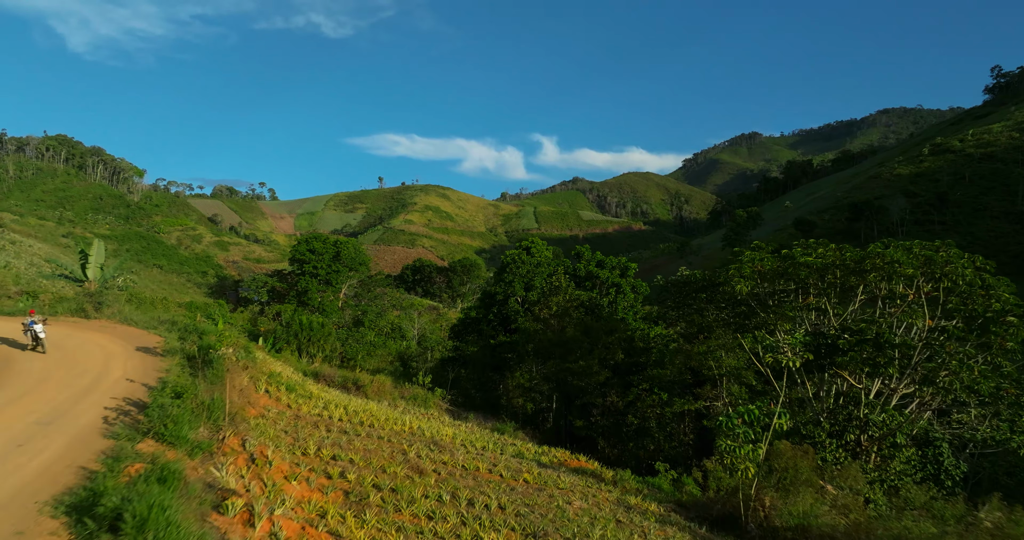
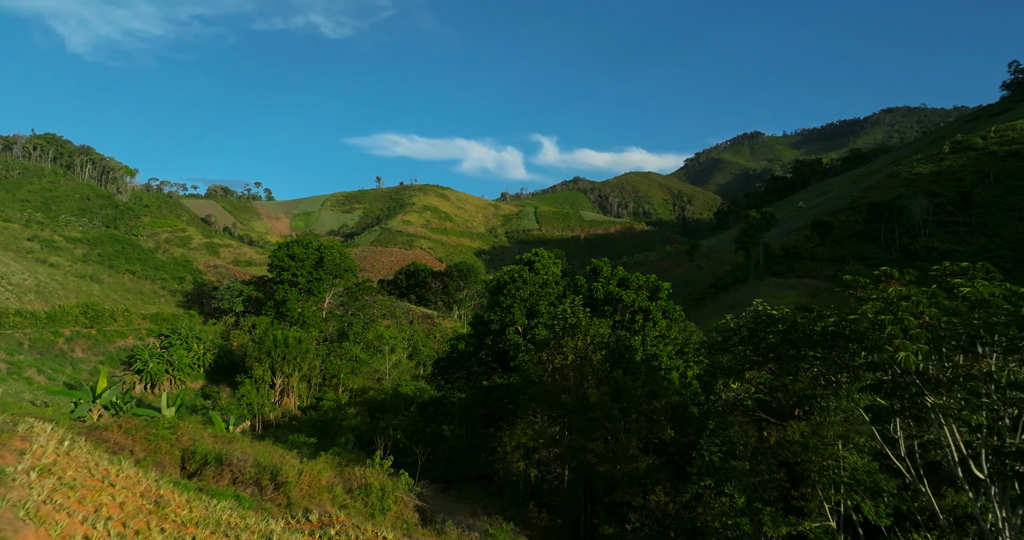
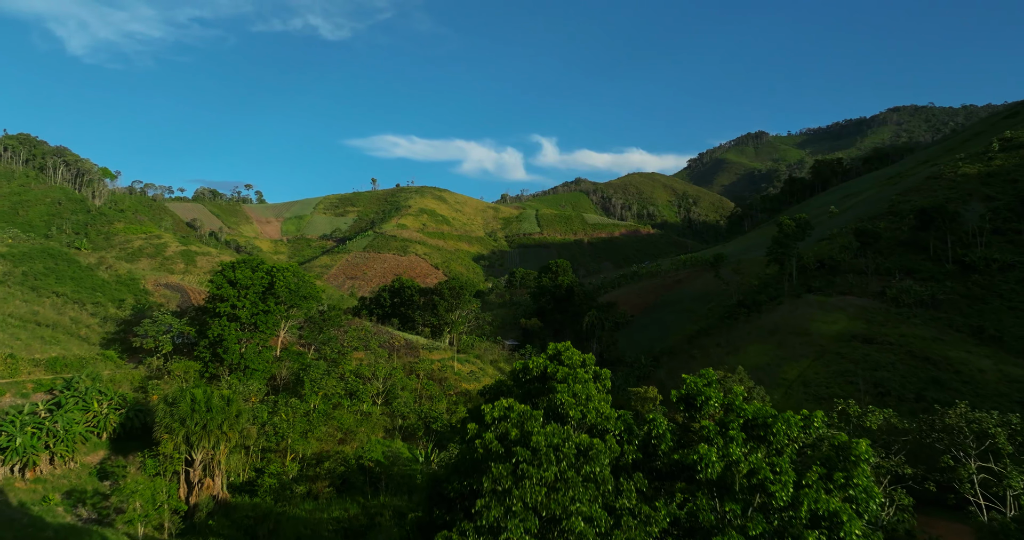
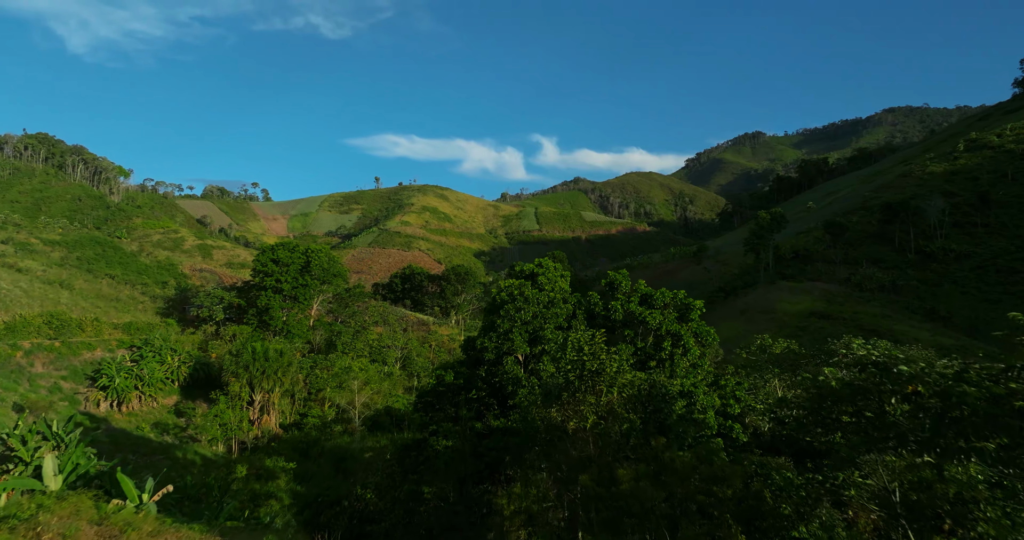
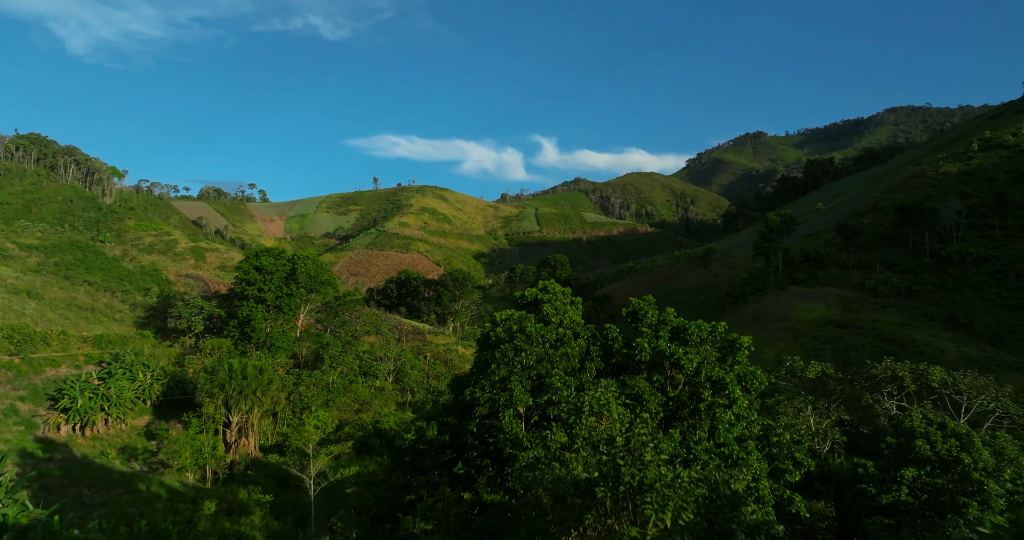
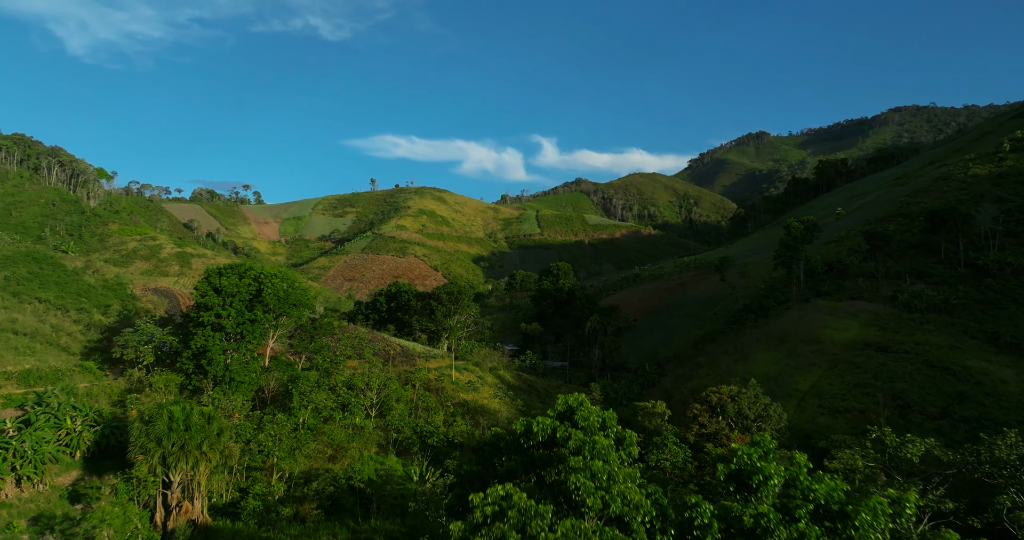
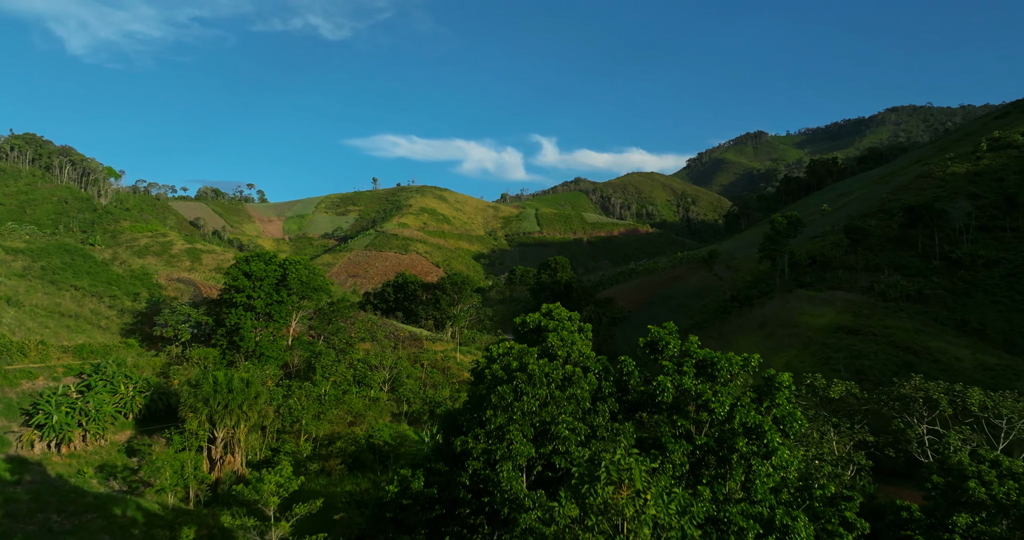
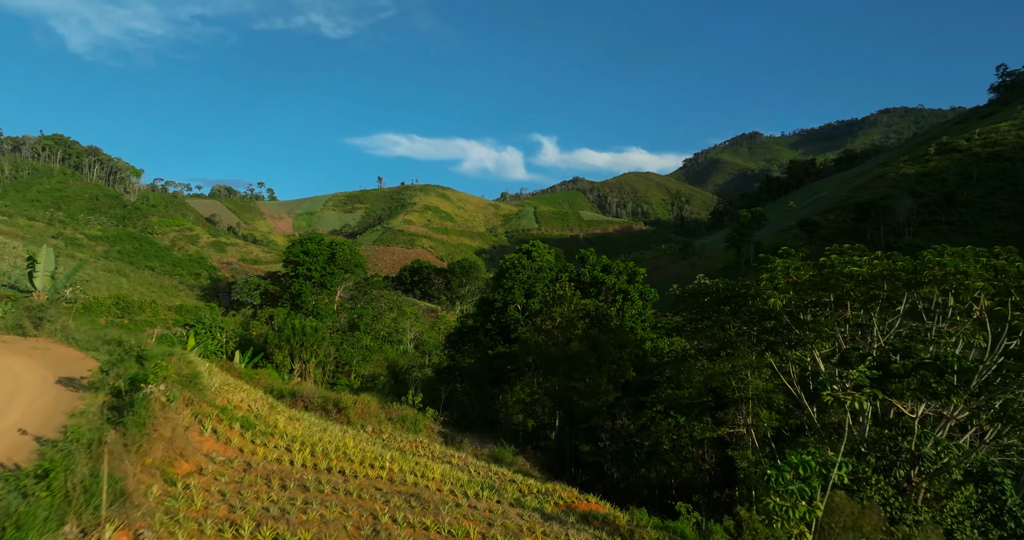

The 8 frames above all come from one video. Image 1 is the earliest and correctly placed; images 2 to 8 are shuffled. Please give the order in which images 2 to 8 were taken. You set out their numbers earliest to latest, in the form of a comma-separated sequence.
8, 2, 4, 5, 7, 3, 6
